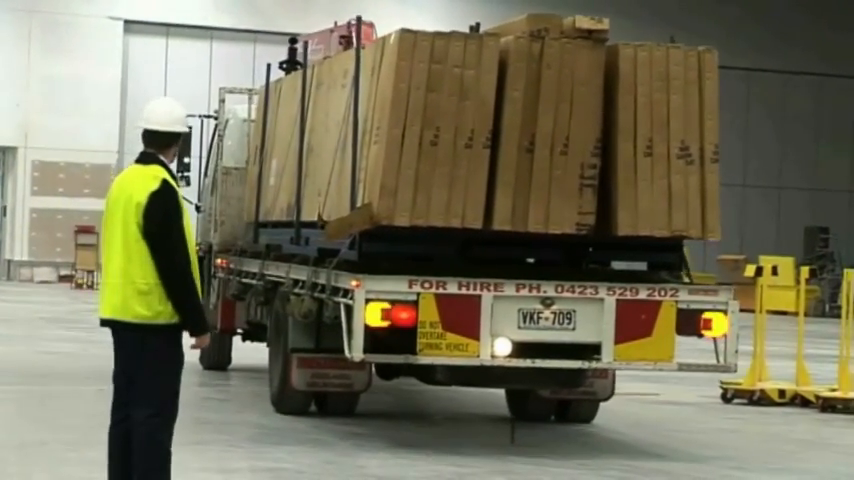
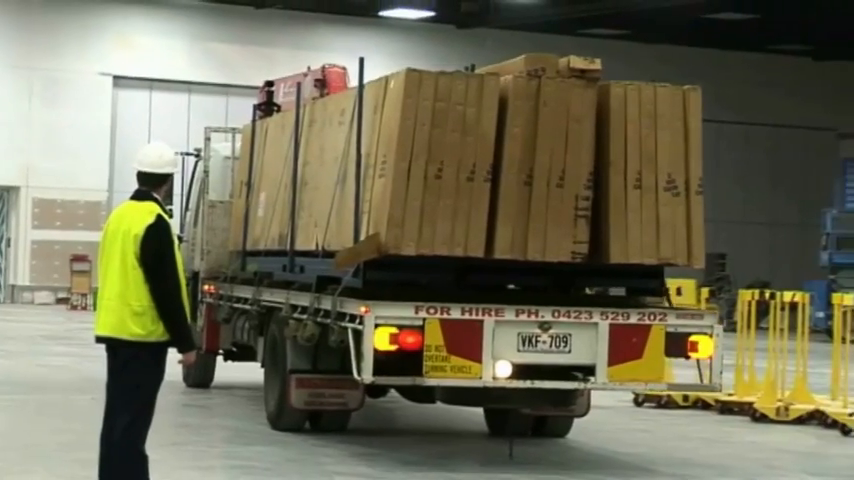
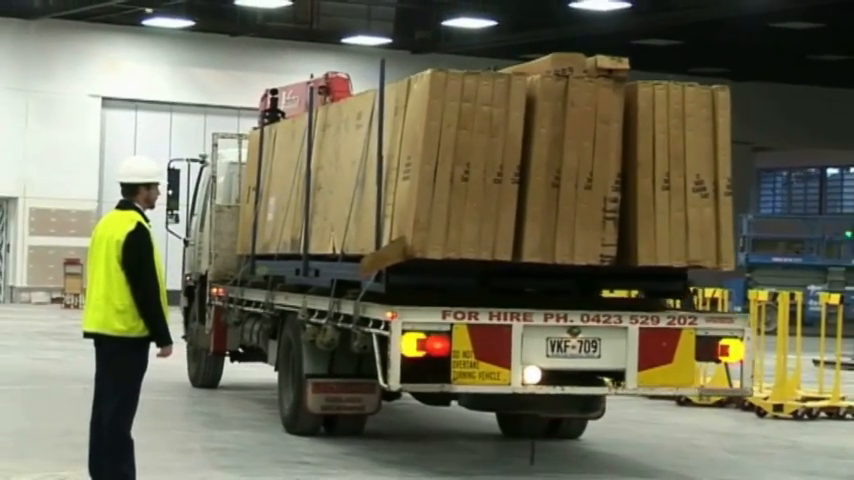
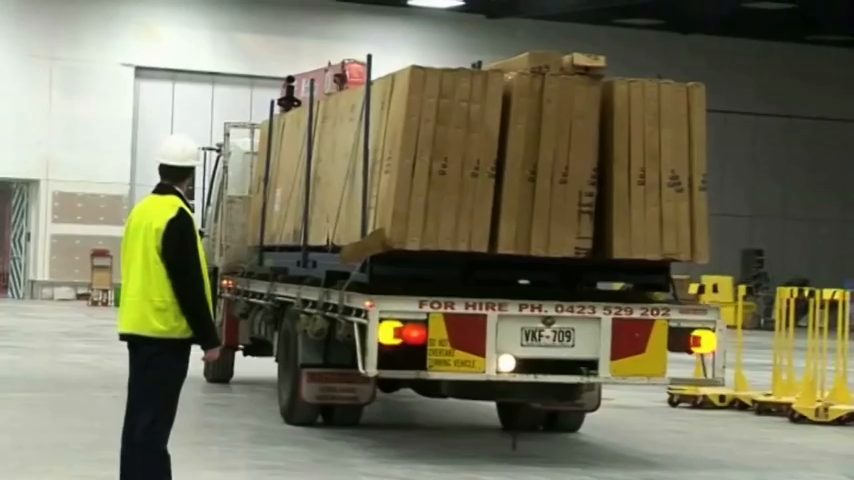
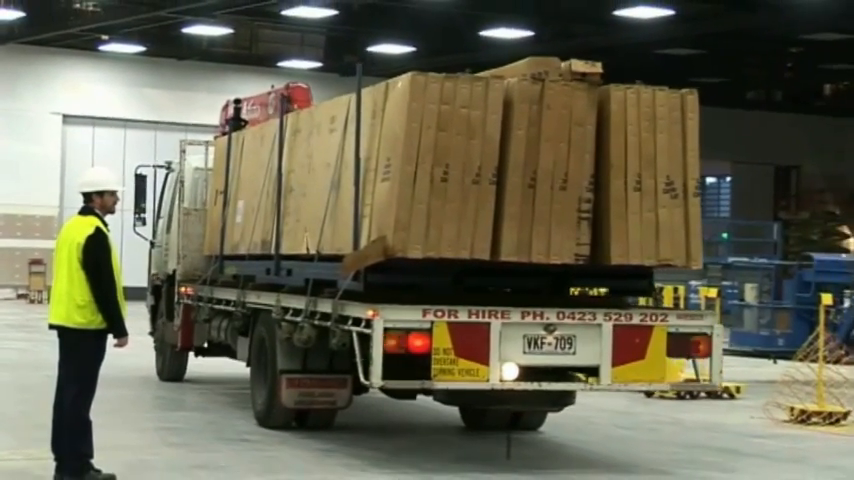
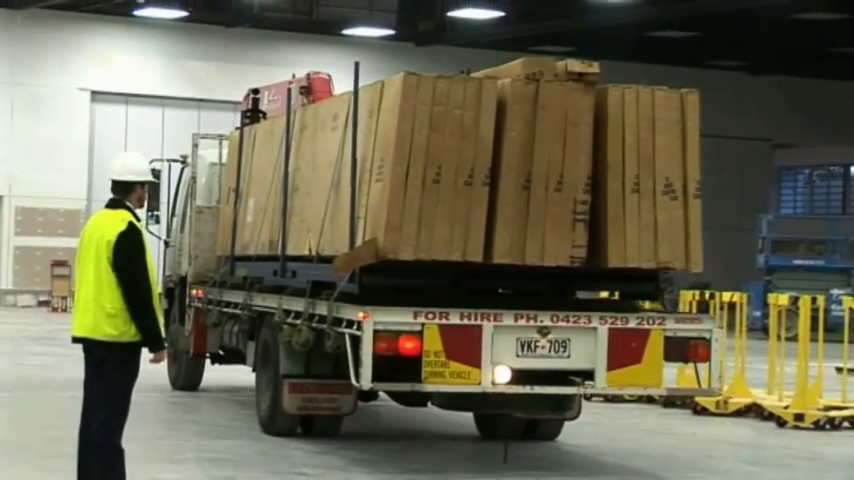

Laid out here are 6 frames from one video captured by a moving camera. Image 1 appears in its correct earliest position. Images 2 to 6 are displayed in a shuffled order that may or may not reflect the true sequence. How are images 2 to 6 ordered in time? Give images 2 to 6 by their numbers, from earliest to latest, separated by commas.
4, 2, 6, 3, 5
